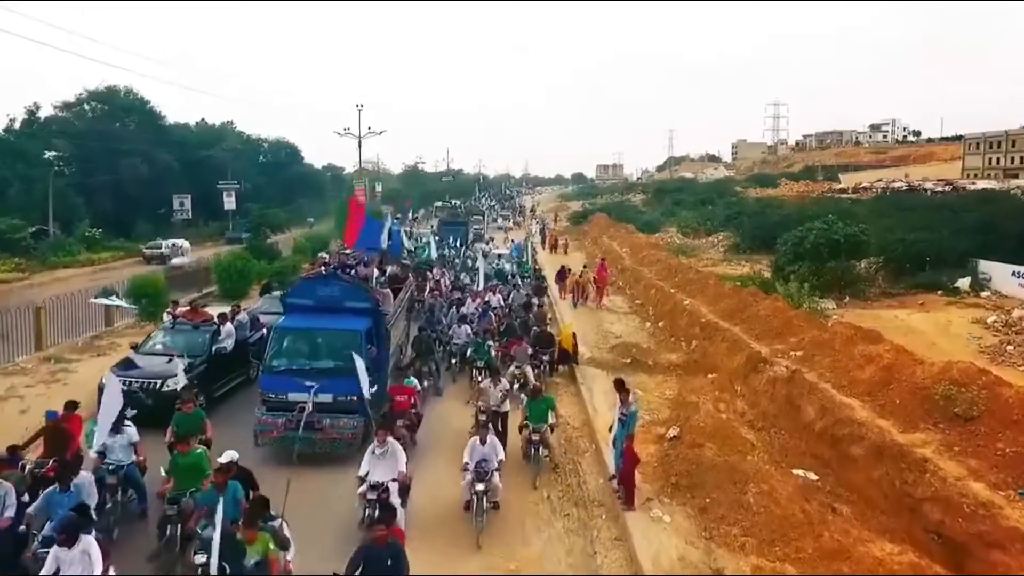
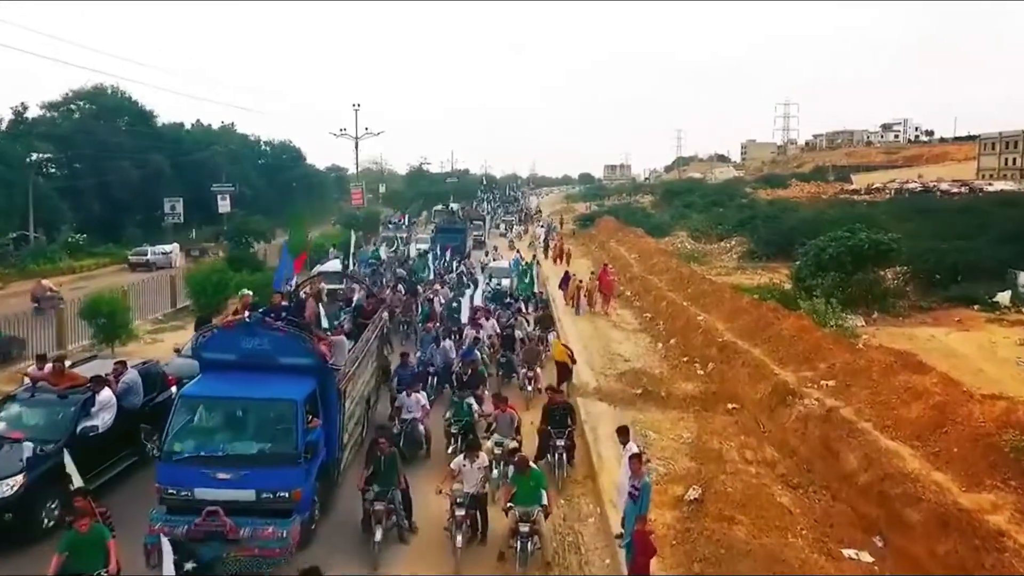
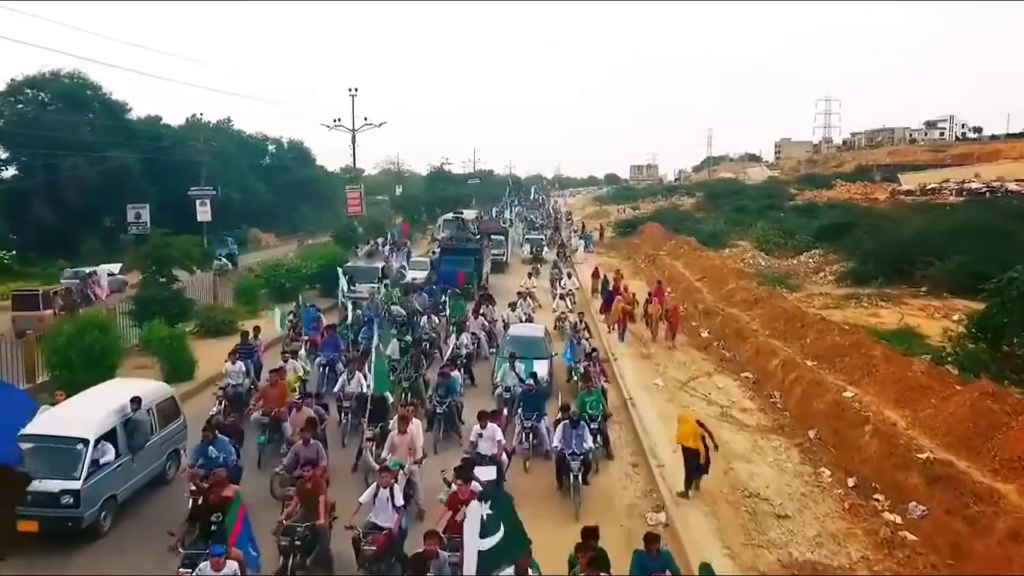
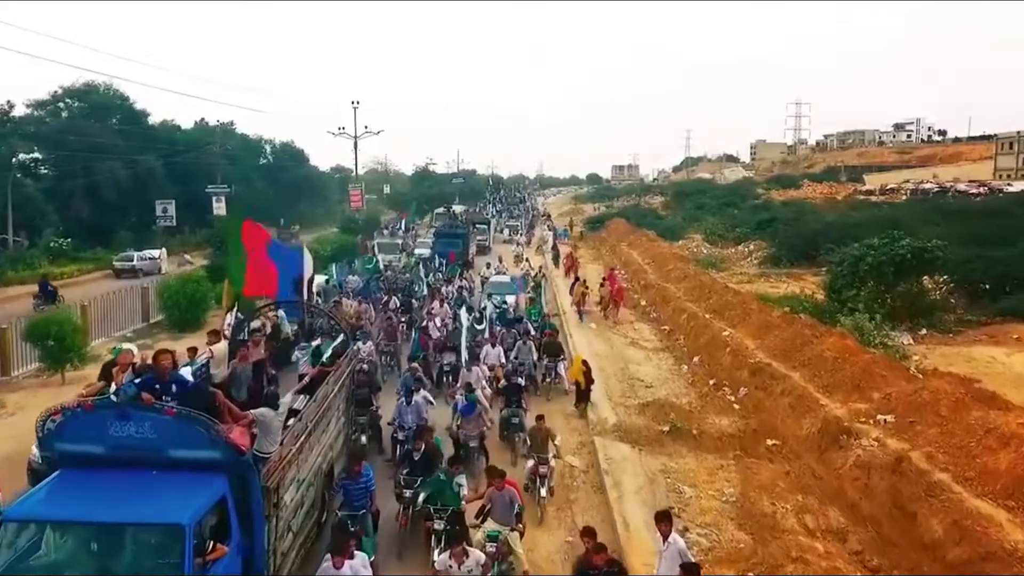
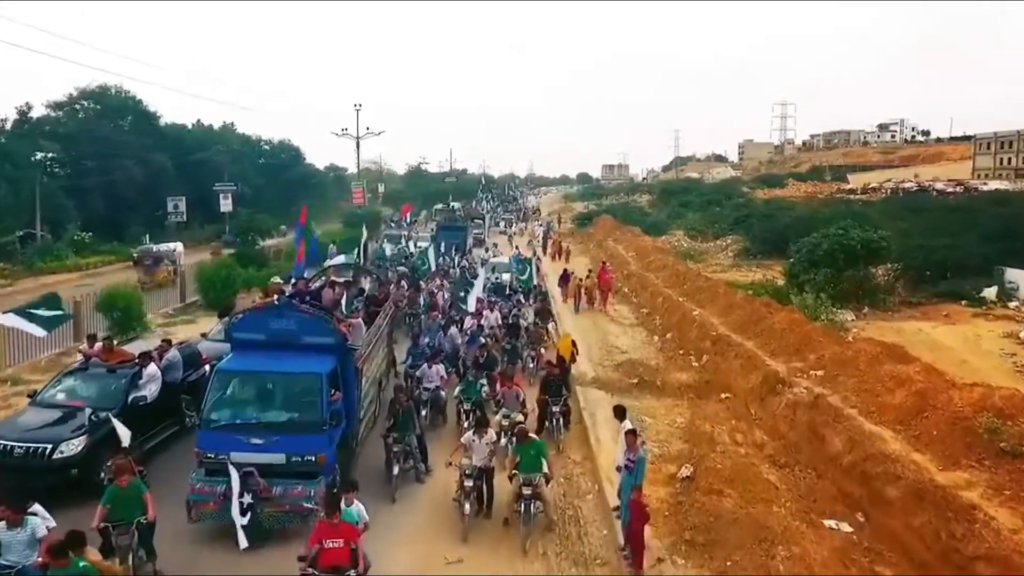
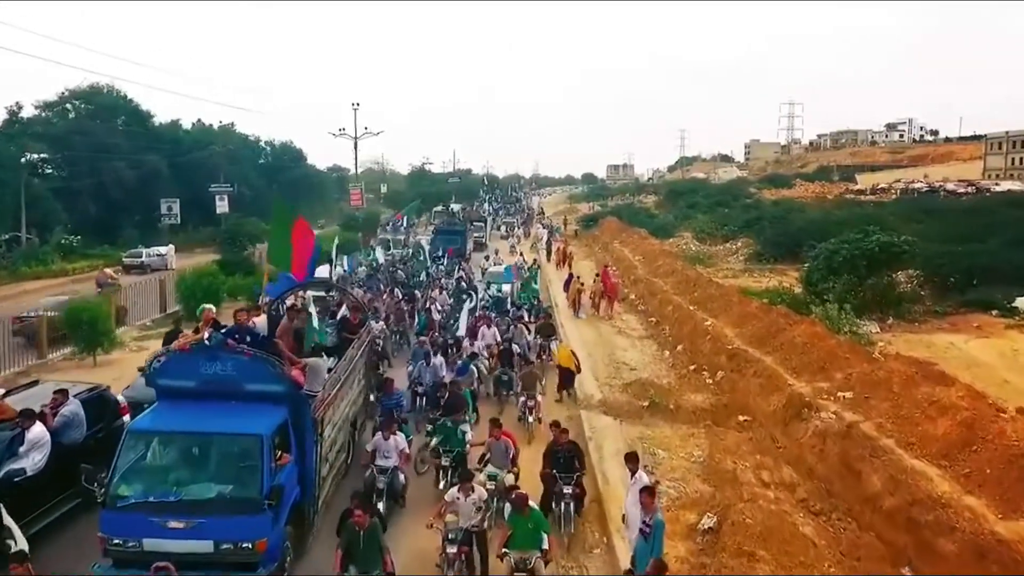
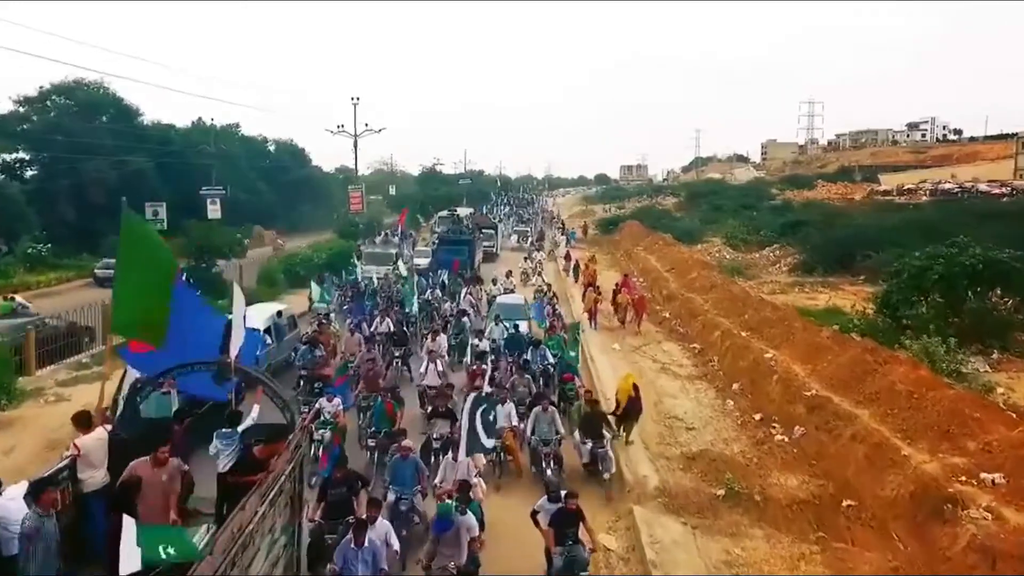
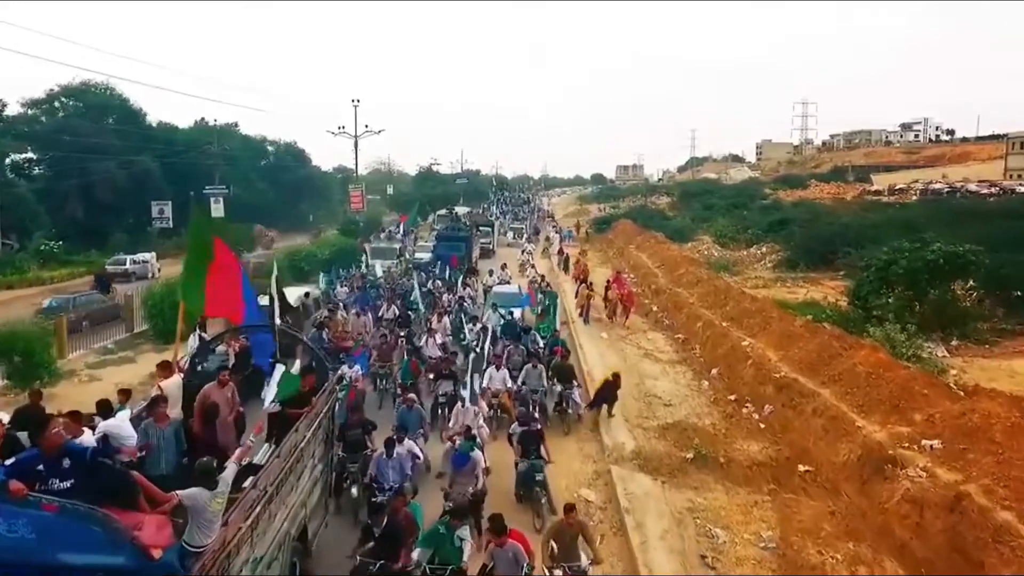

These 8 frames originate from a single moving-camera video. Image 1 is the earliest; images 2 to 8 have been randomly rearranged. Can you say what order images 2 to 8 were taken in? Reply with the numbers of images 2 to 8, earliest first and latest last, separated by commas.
5, 2, 6, 4, 8, 7, 3
